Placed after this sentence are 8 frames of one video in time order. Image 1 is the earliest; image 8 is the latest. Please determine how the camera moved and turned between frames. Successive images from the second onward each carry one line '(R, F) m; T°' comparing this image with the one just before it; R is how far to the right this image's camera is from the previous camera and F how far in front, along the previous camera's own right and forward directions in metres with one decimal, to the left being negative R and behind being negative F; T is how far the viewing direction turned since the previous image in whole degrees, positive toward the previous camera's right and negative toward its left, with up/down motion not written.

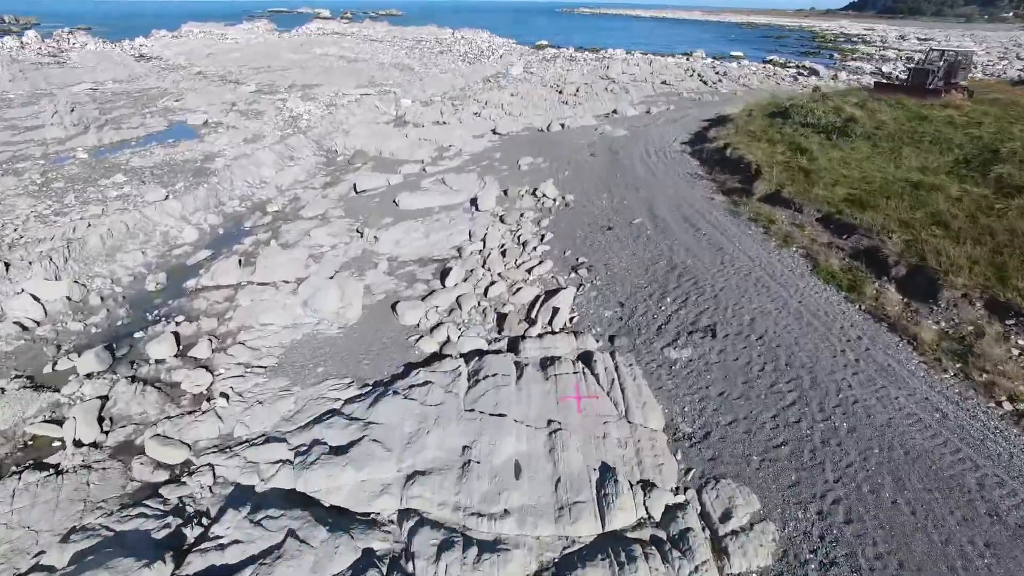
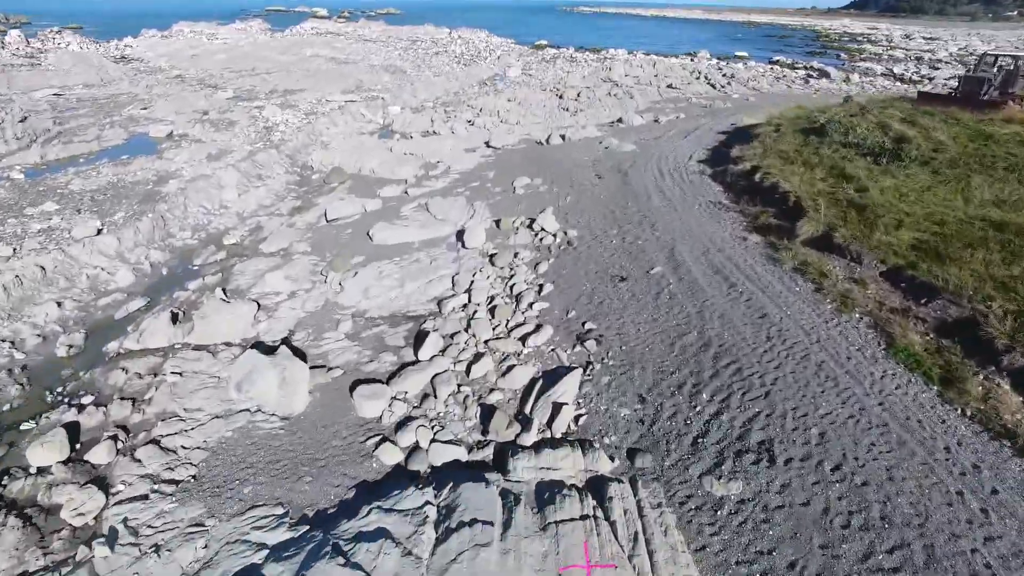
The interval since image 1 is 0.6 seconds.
(+0.2, +2.0) m; 0°
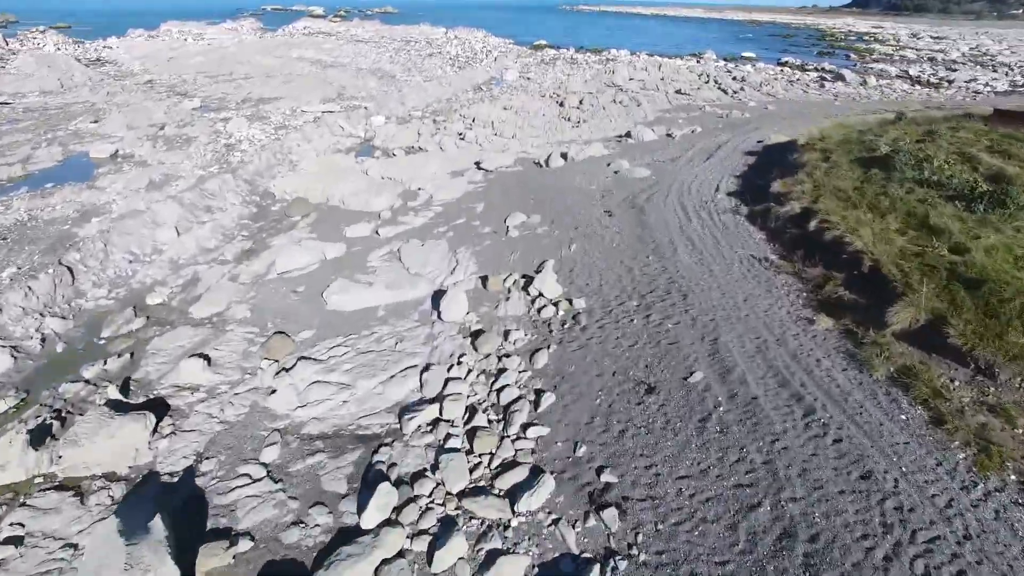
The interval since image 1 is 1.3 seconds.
(+0.2, +2.5) m; 0°
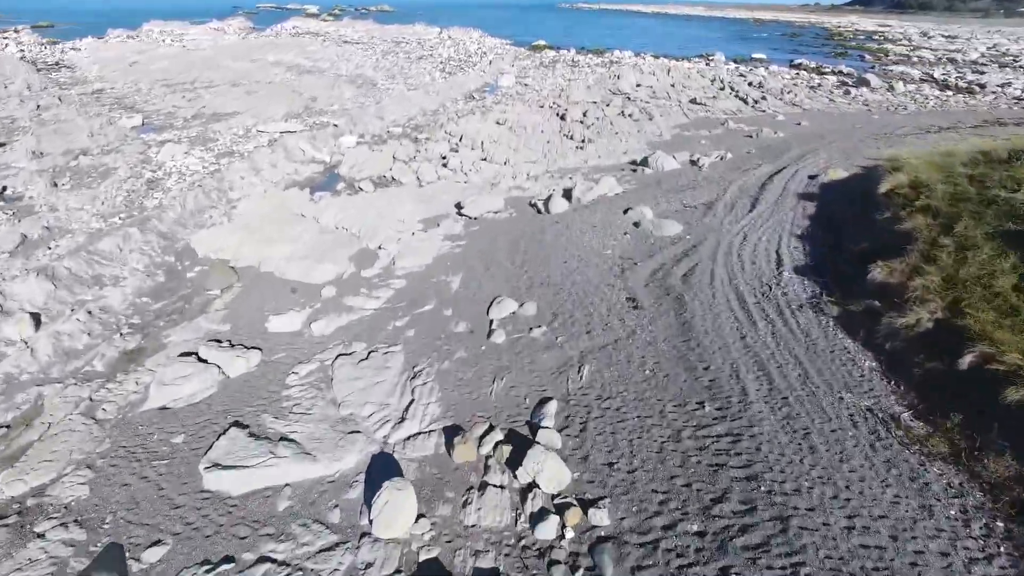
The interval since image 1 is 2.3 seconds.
(+0.2, +3.5) m; 0°
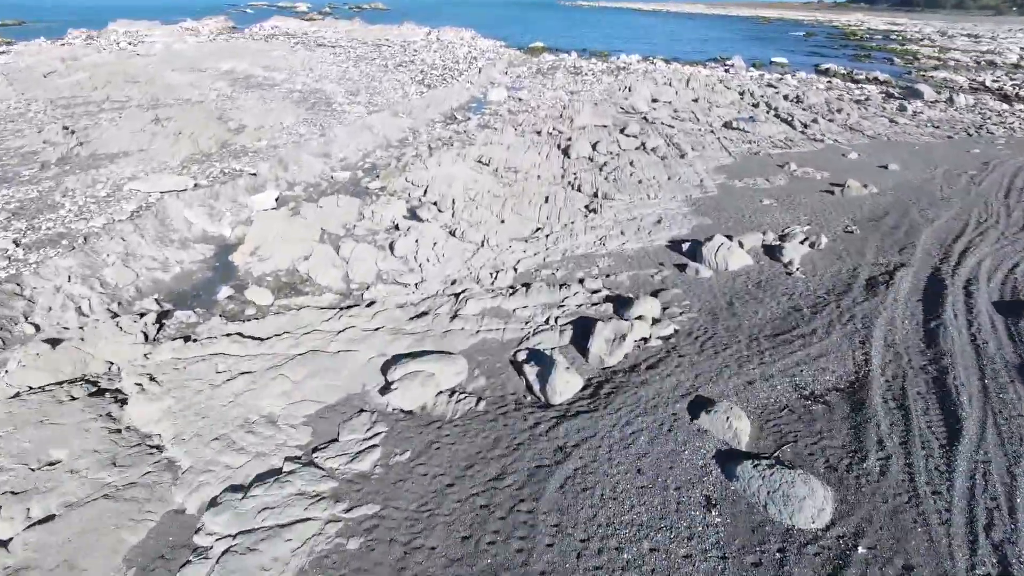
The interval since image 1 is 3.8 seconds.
(+0.4, +6.0) m; 0°
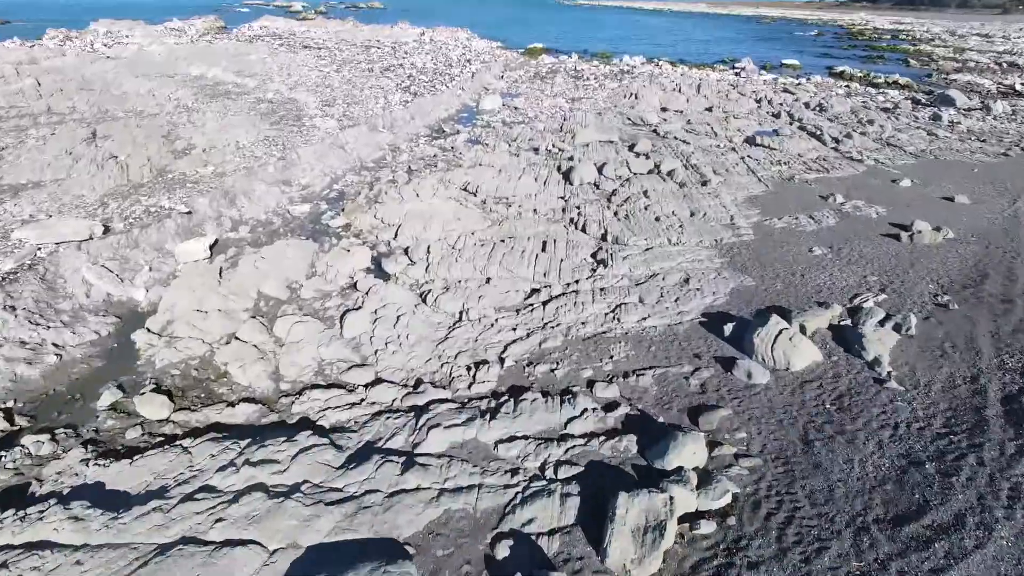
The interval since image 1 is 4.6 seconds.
(+0.2, +2.9) m; 0°
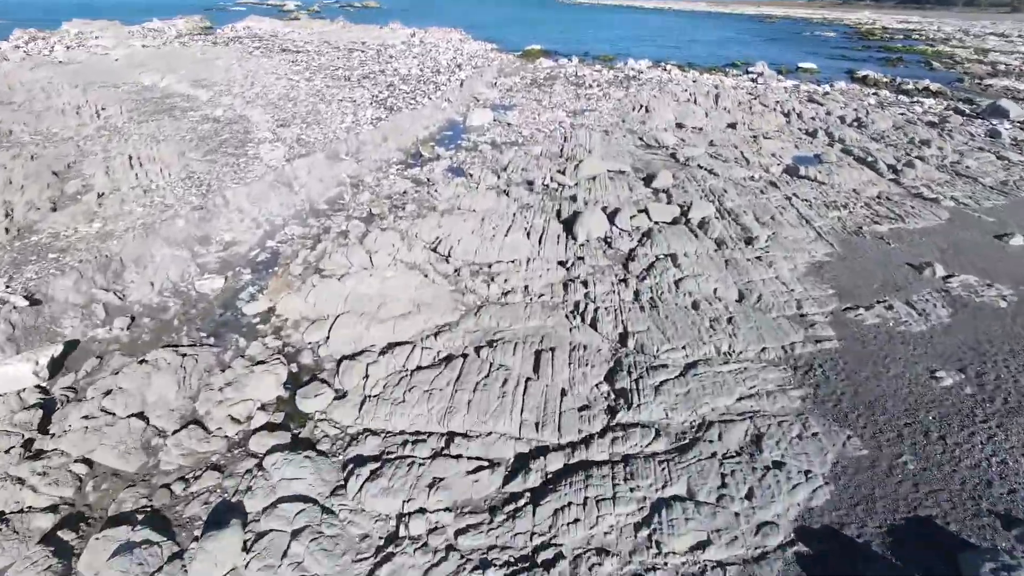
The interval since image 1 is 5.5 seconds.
(+0.4, +3.9) m; 0°
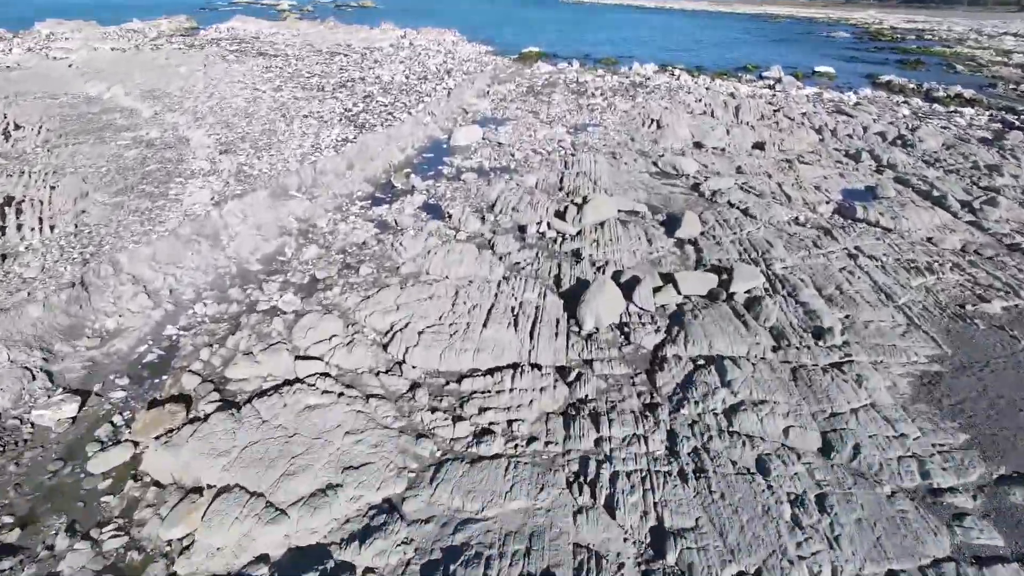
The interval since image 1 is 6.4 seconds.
(+0.3, +3.5) m; 0°
